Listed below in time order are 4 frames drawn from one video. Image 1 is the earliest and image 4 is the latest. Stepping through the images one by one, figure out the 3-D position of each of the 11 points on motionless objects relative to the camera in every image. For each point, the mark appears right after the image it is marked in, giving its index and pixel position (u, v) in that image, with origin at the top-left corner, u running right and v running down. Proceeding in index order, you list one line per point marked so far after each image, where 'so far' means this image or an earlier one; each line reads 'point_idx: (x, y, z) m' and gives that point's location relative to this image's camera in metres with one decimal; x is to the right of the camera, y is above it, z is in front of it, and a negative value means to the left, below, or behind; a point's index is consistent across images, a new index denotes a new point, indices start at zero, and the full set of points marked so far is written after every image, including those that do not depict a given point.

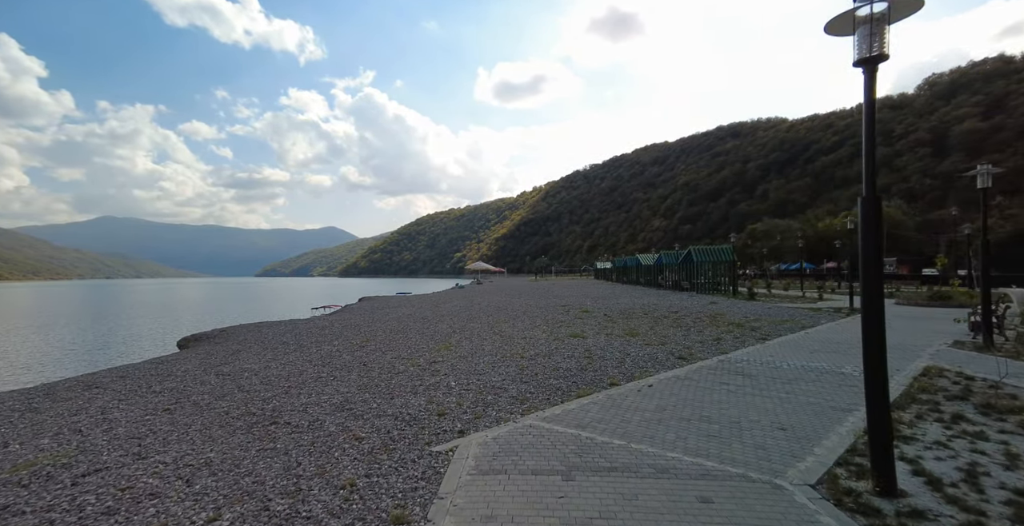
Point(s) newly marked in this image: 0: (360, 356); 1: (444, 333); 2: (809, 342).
0: (-3.5, -2.1, +10.4) m
1: (-2.1, -2.3, +14.2) m
2: (+7.6, -2.0, +11.5) m
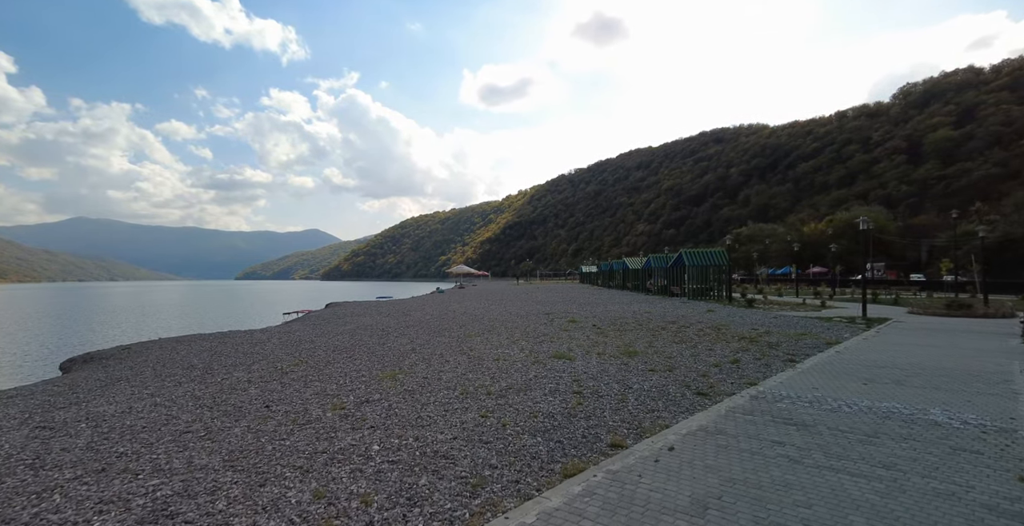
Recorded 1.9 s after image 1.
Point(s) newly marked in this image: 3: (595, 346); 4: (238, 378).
0: (-4.1, -2.2, +7.7) m
1: (-2.9, -2.4, +11.6) m
2: (+6.9, -2.1, +9.3) m
3: (+2.2, -2.2, +12.1) m
4: (-5.4, -2.2, +8.9) m
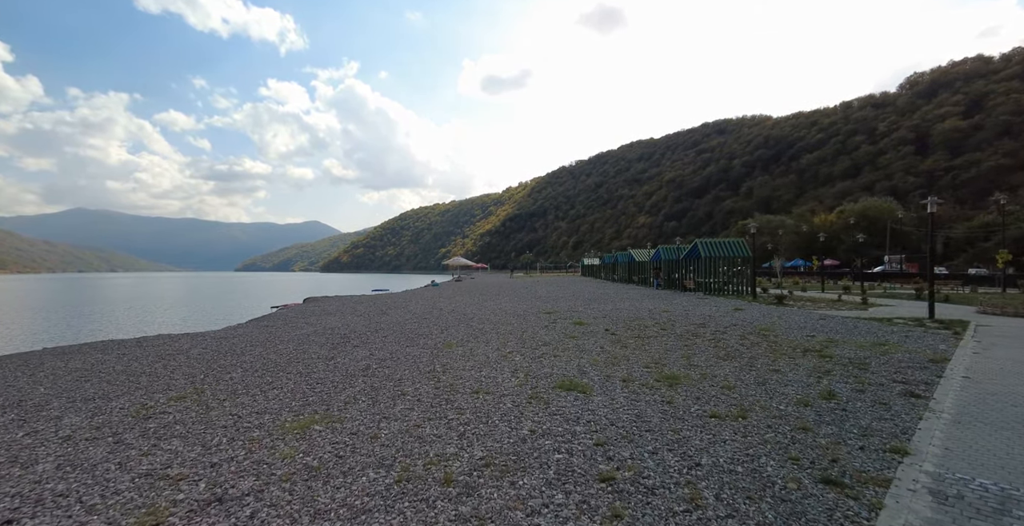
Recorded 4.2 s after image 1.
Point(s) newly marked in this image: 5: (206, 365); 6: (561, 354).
0: (-4.3, -2.0, +4.4) m
1: (-3.1, -2.1, +8.3) m
2: (+6.7, -1.9, +5.9) m
3: (+2.0, -2.0, +8.8) m
4: (-5.6, -2.0, +5.6) m
5: (-6.5, -2.1, +9.7) m
6: (+1.2, -2.1, +10.6) m
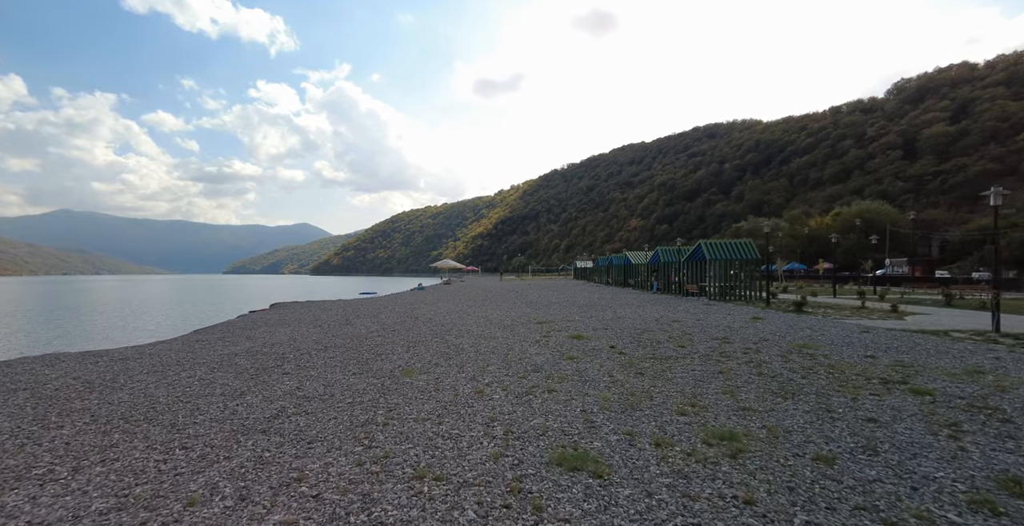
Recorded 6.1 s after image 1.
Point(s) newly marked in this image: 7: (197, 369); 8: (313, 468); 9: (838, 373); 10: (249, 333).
0: (-4.6, -2.0, +1.5) m
1: (-3.4, -2.1, +5.4) m
2: (+6.4, -1.9, +3.2) m
3: (+1.6, -2.0, +6.0) m
4: (-5.9, -2.0, +2.7) m
5: (-6.9, -2.1, +6.7) m
6: (+0.8, -2.1, +7.7) m
7: (-6.5, -2.2, +9.7) m
8: (-2.2, -2.0, +4.5) m
9: (+6.5, -2.1, +8.9) m
10: (-8.6, -2.4, +15.6) m
